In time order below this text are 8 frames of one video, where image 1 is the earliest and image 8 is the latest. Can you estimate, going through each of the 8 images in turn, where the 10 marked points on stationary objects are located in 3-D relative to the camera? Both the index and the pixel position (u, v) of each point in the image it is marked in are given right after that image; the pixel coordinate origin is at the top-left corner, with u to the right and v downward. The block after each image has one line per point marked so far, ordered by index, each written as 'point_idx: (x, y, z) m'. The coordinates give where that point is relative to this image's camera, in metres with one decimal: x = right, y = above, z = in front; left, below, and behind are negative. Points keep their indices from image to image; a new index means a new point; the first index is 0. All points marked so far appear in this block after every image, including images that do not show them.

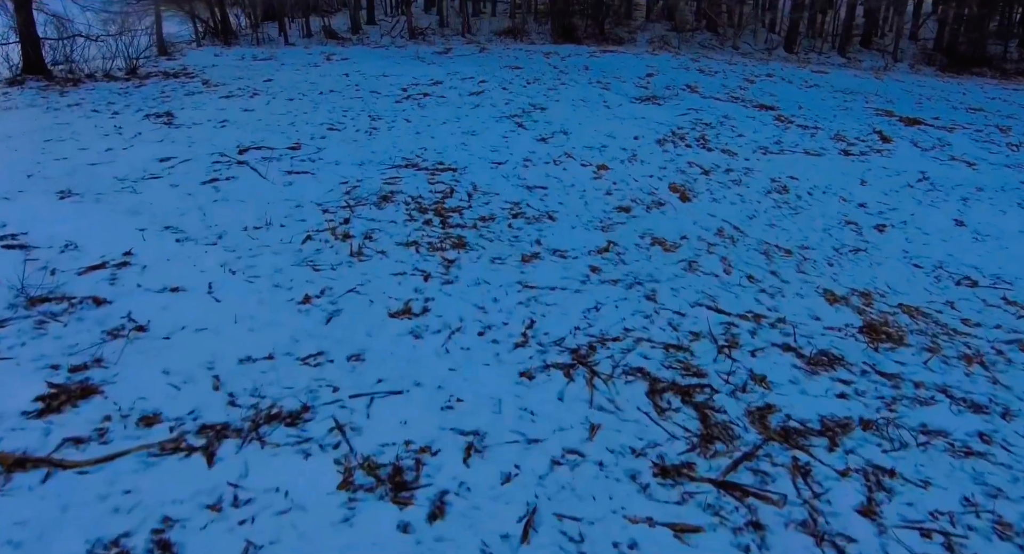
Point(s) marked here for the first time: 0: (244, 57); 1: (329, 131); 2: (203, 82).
0: (-5.8, +4.7, +15.6) m
1: (-2.4, +1.9, +9.7) m
2: (-5.1, +3.2, +12.1) m
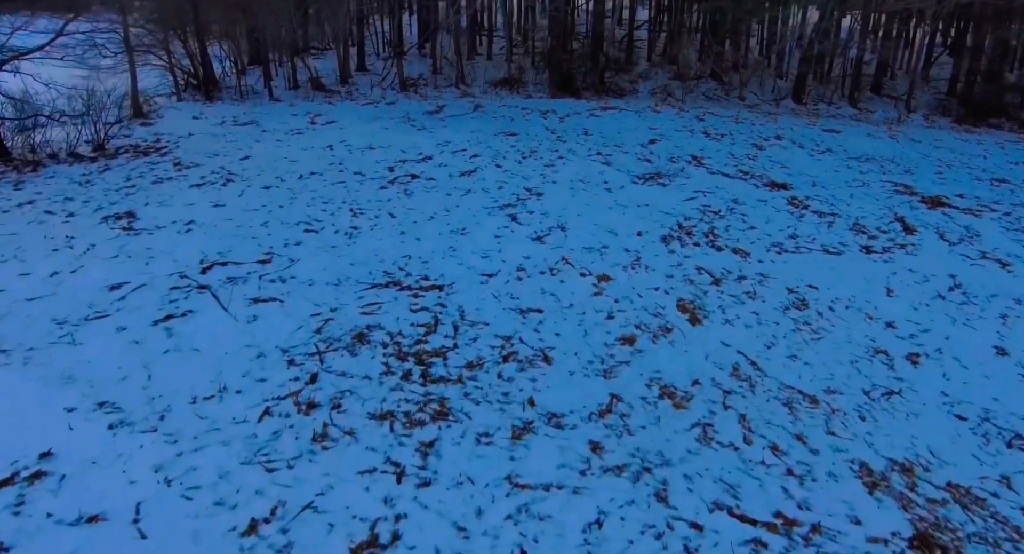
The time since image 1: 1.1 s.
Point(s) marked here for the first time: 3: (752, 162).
0: (-5.9, +3.2, +14.8) m
1: (-2.5, +0.5, +8.9) m
2: (-5.2, +1.8, +11.3) m
3: (+4.3, +2.0, +13.1) m
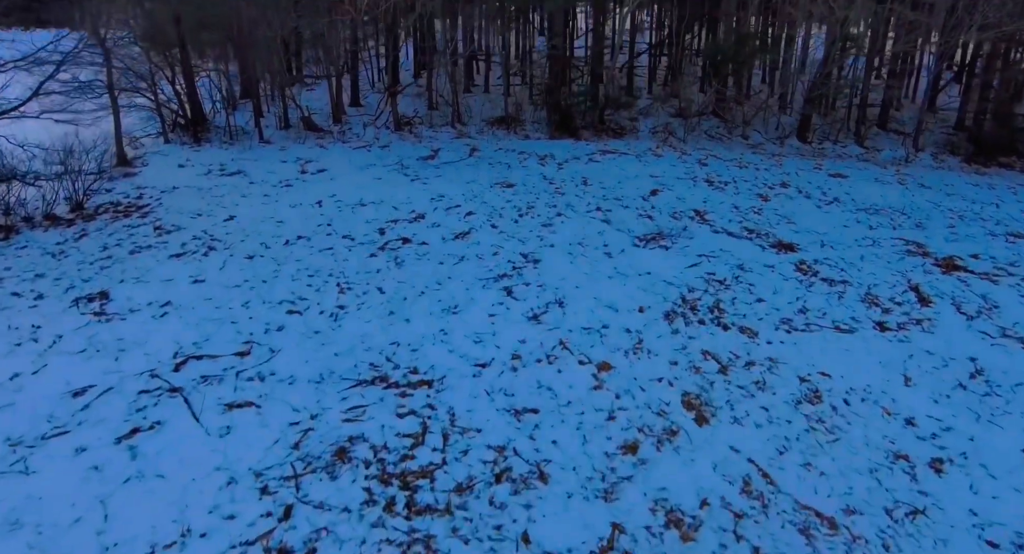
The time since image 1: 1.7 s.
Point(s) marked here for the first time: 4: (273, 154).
0: (-6.0, +2.2, +14.4) m
1: (-2.6, -0.5, +8.4) m
2: (-5.3, +0.8, +10.8) m
3: (+4.2, +1.0, +12.6) m
4: (-5.0, +2.6, +15.3) m
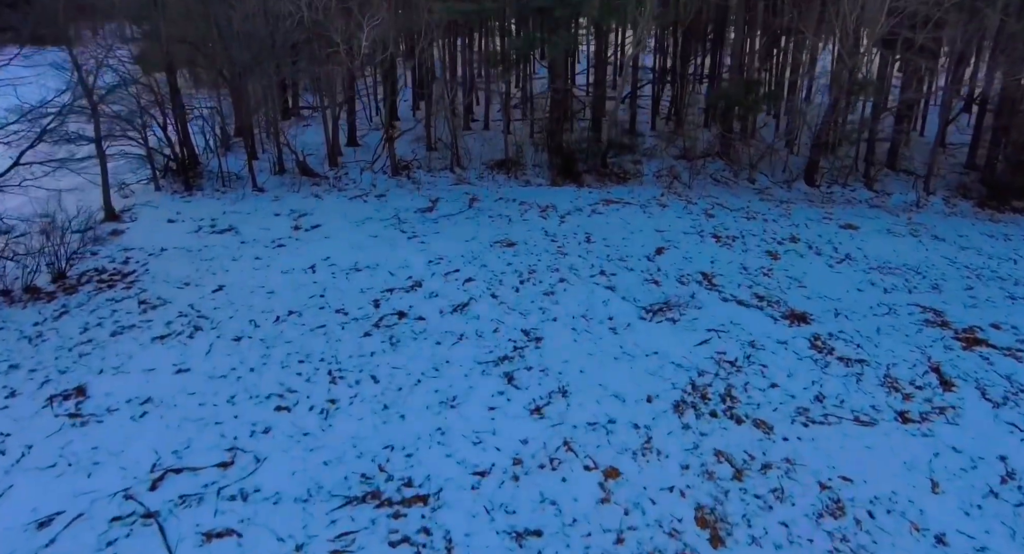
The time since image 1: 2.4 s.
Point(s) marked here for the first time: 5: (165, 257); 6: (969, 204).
0: (-5.9, +1.1, +13.9) m
1: (-2.6, -1.5, +7.9) m
2: (-5.3, -0.3, +10.3) m
3: (+4.3, -0.1, +12.1) m
4: (-5.0, +1.4, +14.8) m
5: (-5.7, +0.3, +11.9) m
6: (+11.0, +1.7, +17.4) m
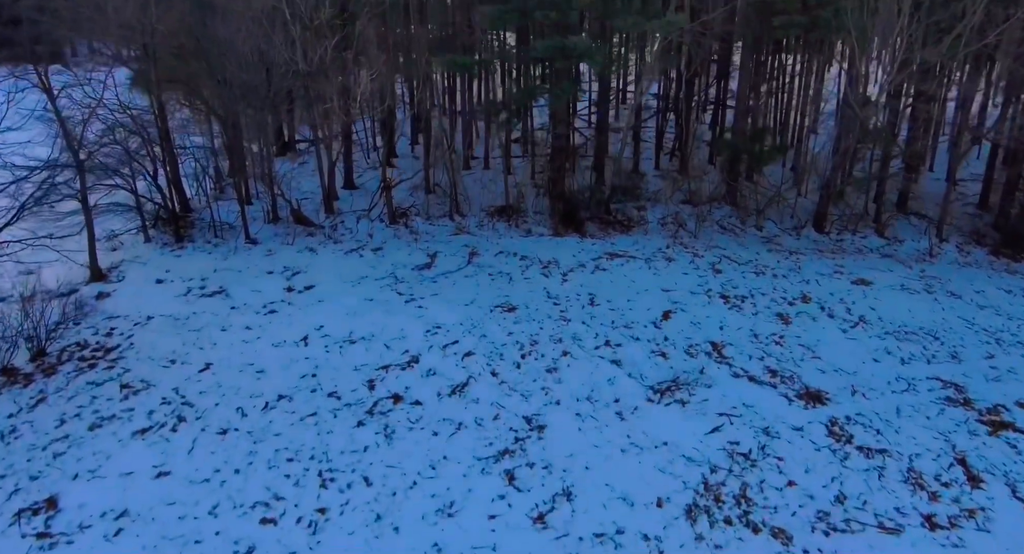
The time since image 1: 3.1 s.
0: (-5.9, -0.1, +13.4) m
1: (-2.5, -2.6, +7.4) m
2: (-5.3, -1.4, +9.8) m
3: (+4.3, -1.2, +11.6) m
4: (-5.0, +0.3, +14.3) m
5: (-5.7, -0.8, +11.4) m
6: (+11.0, +0.6, +16.9) m
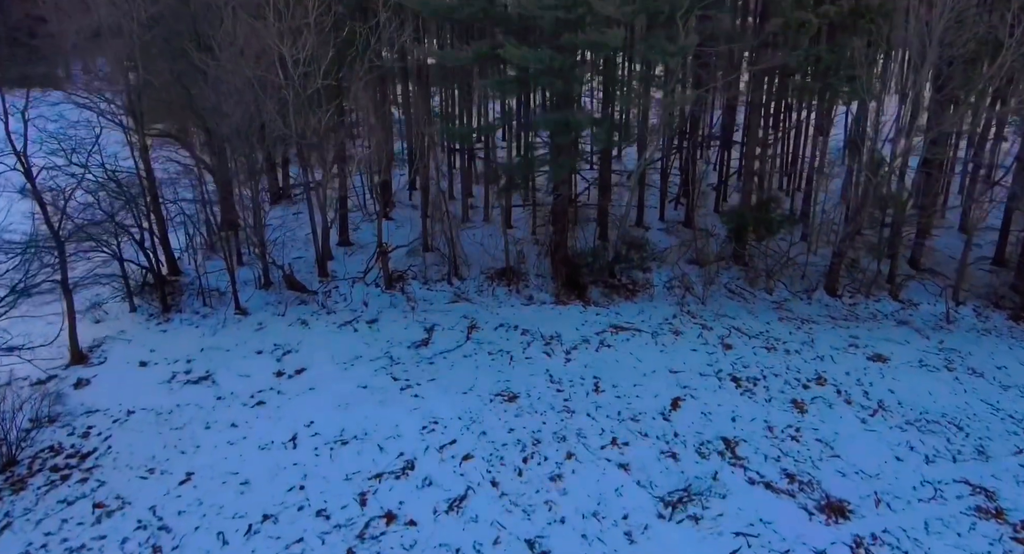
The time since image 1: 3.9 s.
0: (-5.9, -1.5, +12.8) m
1: (-2.5, -3.9, +6.7) m
2: (-5.3, -2.8, +9.2) m
3: (+4.3, -2.6, +11.0) m
4: (-5.0, -1.2, +13.7) m
5: (-5.7, -2.2, +10.8) m
6: (+11.0, -0.9, +16.3) m
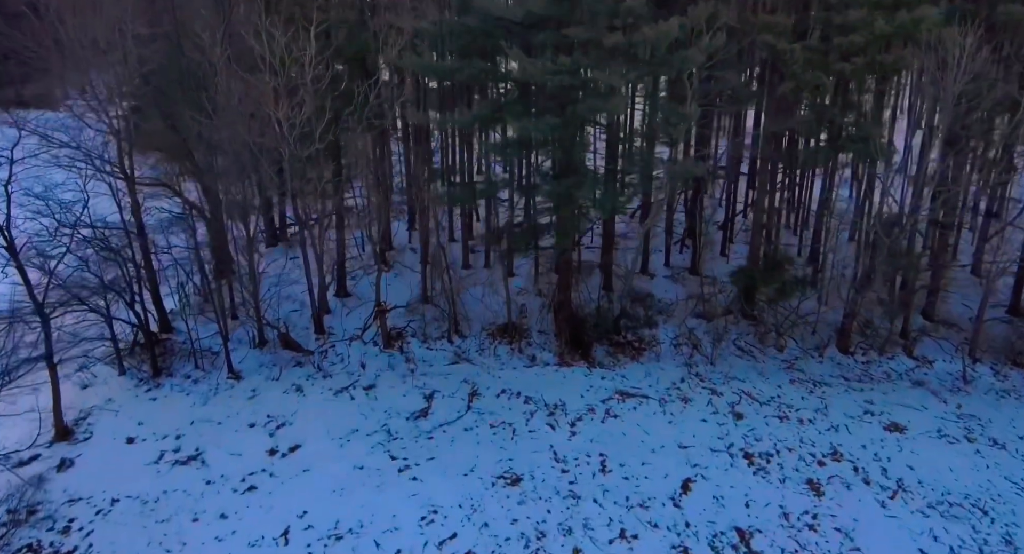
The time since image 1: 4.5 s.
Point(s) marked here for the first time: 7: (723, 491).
0: (-5.9, -2.7, +12.3) m
1: (-2.5, -5.0, +6.2) m
2: (-5.2, -3.9, +8.6) m
3: (+4.3, -3.7, +10.4) m
4: (-4.9, -2.4, +13.2) m
5: (-5.6, -3.4, +10.3) m
6: (+11.0, -2.1, +15.8) m
7: (+3.3, -3.3, +11.2) m
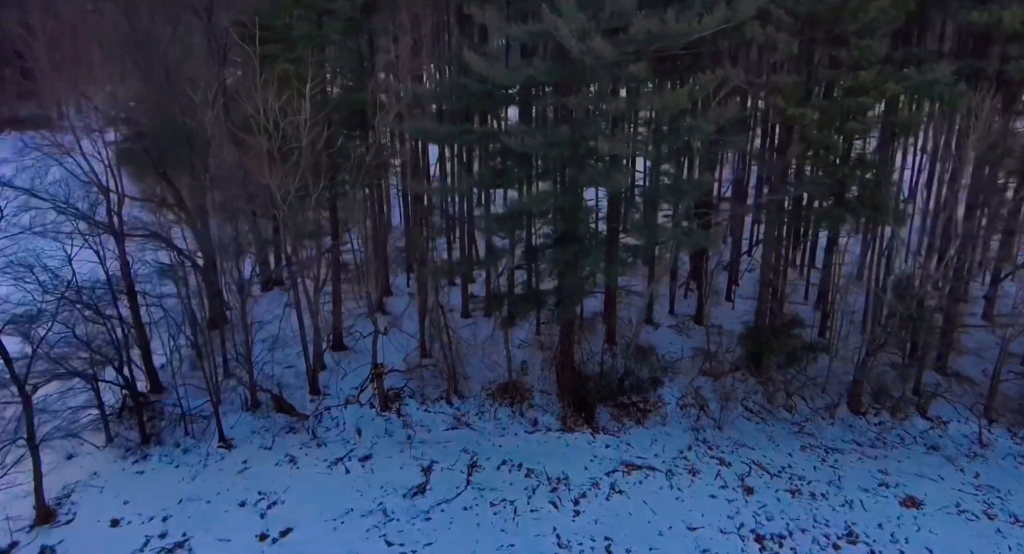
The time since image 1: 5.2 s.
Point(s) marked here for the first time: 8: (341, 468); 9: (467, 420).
0: (-5.8, -3.9, +11.8) m
1: (-2.5, -6.1, +5.6) m
2: (-5.2, -5.1, +8.1) m
3: (+4.3, -4.9, +9.9) m
4: (-4.9, -3.6, +12.7) m
5: (-5.6, -4.6, +9.7) m
6: (+11.1, -3.4, +15.3) m
7: (+3.3, -4.5, +10.7) m
8: (-3.1, -3.4, +13.2) m
9: (-0.9, -2.9, +14.9) m
